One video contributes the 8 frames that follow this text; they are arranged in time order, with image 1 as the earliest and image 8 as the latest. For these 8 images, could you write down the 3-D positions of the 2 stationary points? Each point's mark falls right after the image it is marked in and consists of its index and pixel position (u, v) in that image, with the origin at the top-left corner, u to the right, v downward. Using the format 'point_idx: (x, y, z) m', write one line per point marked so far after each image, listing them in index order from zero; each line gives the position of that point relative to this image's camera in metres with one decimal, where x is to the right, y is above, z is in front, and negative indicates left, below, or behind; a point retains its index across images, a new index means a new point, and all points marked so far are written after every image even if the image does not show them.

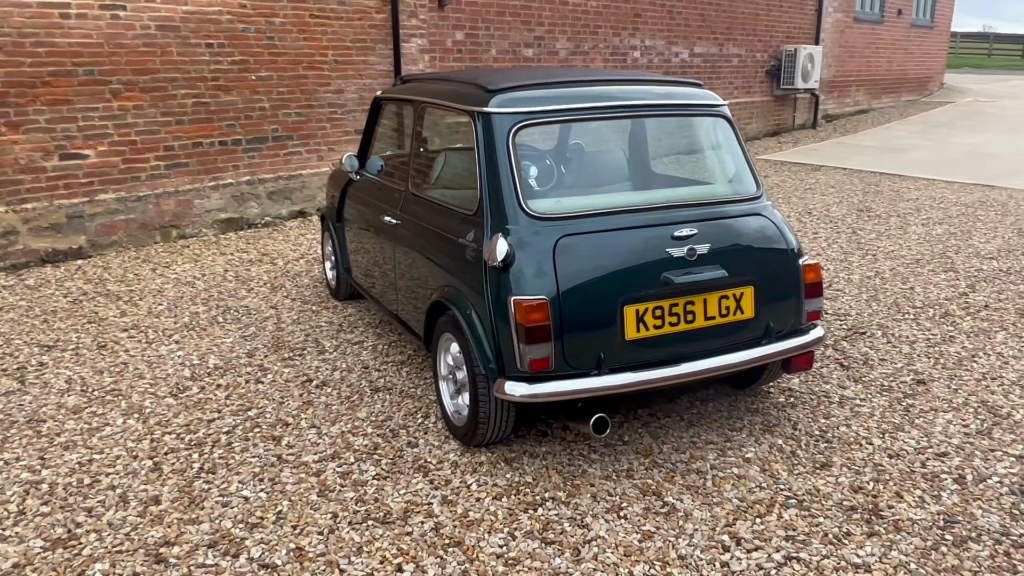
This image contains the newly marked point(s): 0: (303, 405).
0: (-1.0, -0.6, +3.7) m
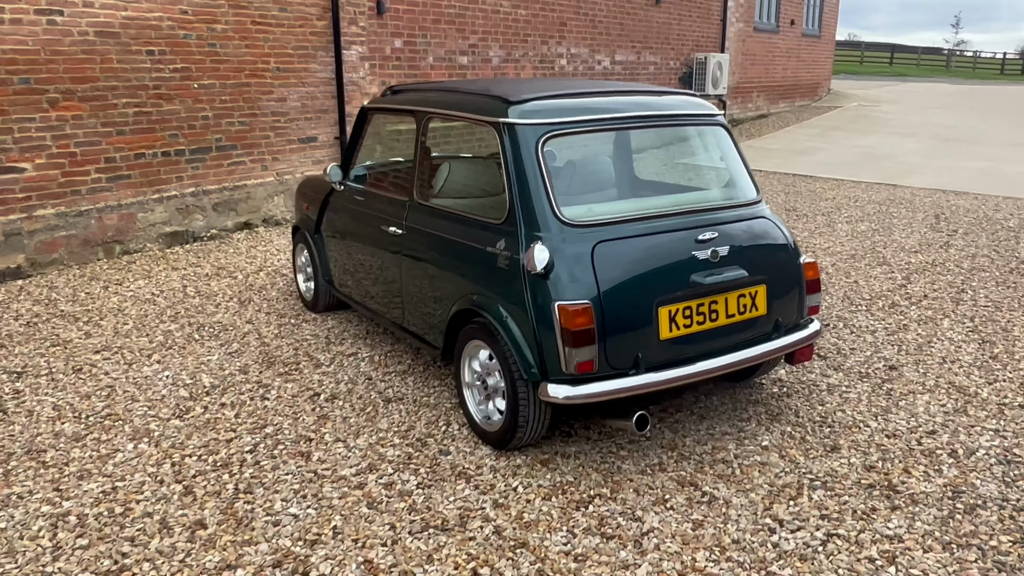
0: (-0.9, -0.6, +3.7) m
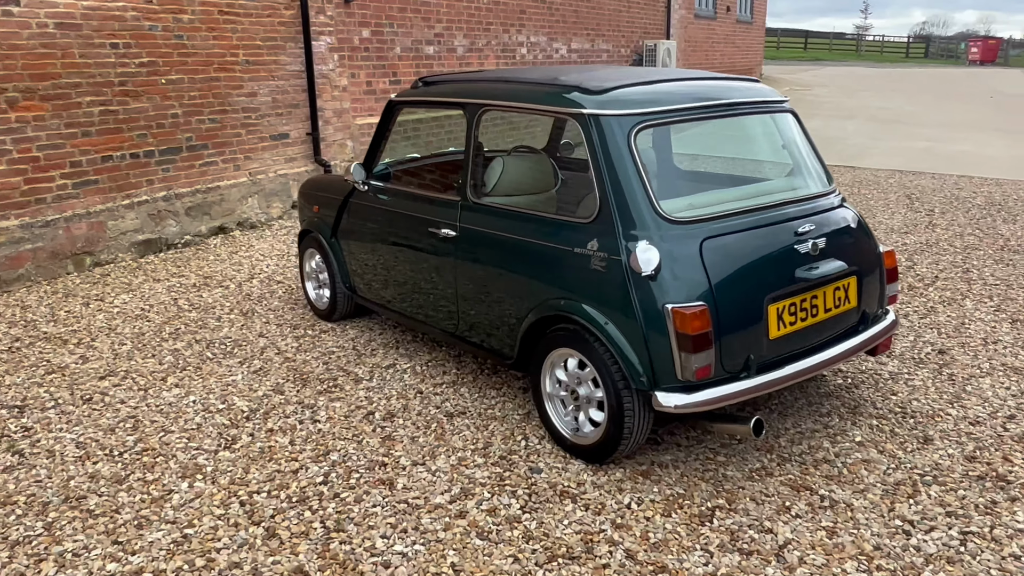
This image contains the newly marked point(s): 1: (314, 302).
0: (-0.5, -0.7, +3.4) m
1: (-1.3, -0.1, +5.1) m
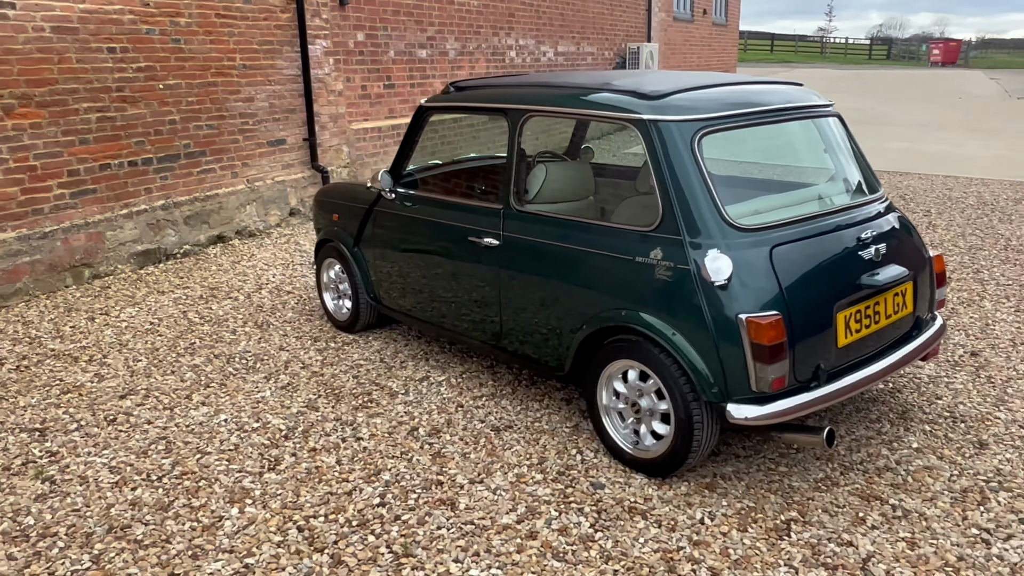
0: (-0.3, -0.7, +3.3) m
1: (-1.1, -0.2, +4.9) m
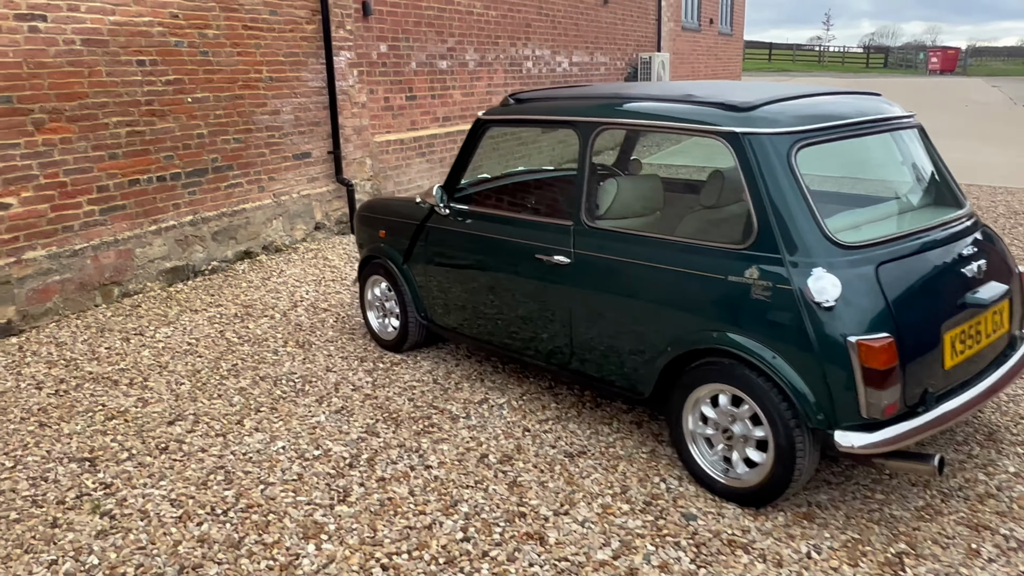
0: (0.0, -0.8, +3.1) m
1: (-0.8, -0.3, +4.8) m
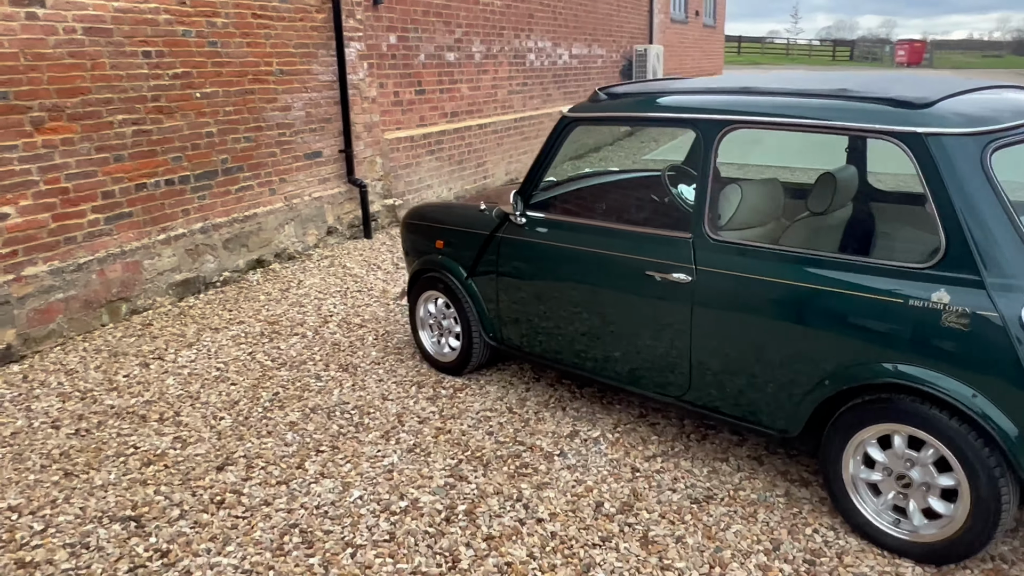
0: (+0.5, -0.9, +2.7) m
1: (-0.4, -0.4, +4.3) m
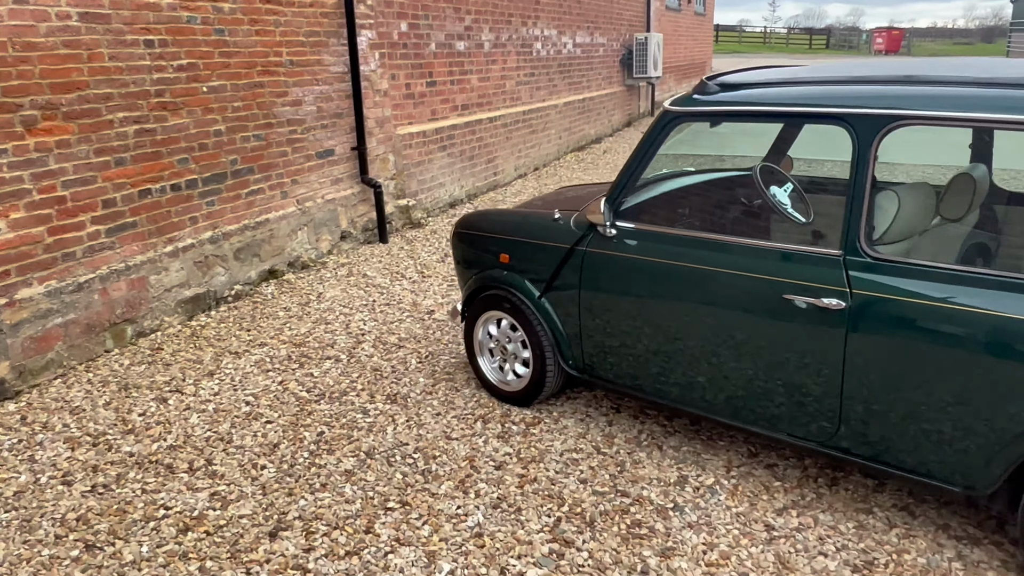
0: (+0.9, -1.0, +2.2) m
1: (-0.1, -0.5, +3.8) m
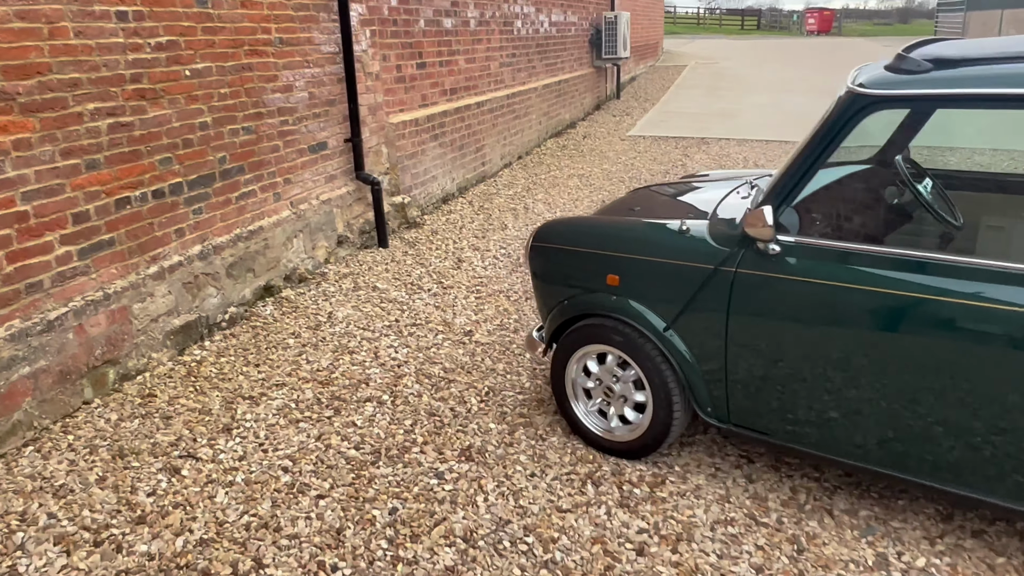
0: (+1.4, -1.1, +1.6) m
1: (+0.3, -0.6, +3.1) m
